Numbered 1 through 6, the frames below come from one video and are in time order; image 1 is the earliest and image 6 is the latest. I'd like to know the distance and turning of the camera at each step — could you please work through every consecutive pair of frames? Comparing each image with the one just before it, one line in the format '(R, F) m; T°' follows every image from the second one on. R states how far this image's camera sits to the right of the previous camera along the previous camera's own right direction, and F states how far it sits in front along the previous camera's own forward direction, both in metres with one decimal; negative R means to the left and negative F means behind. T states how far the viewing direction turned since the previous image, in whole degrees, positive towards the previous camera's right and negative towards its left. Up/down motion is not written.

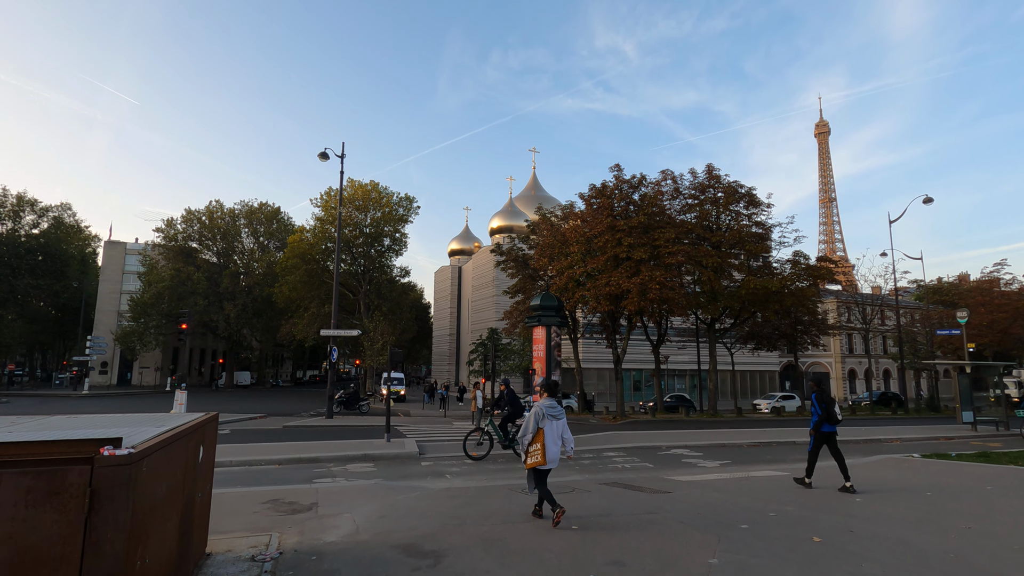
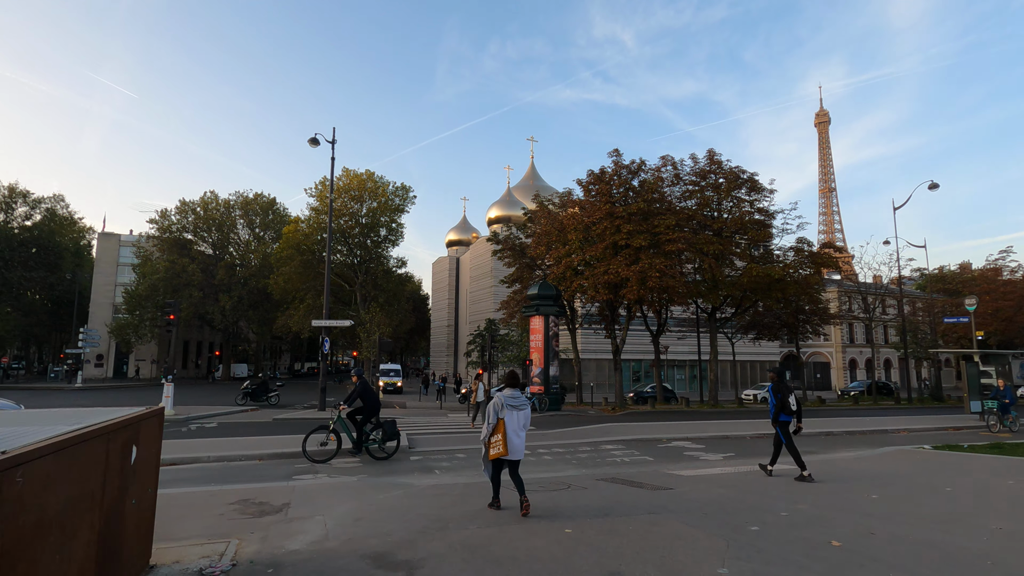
(+0.1, +0.6) m; 0°
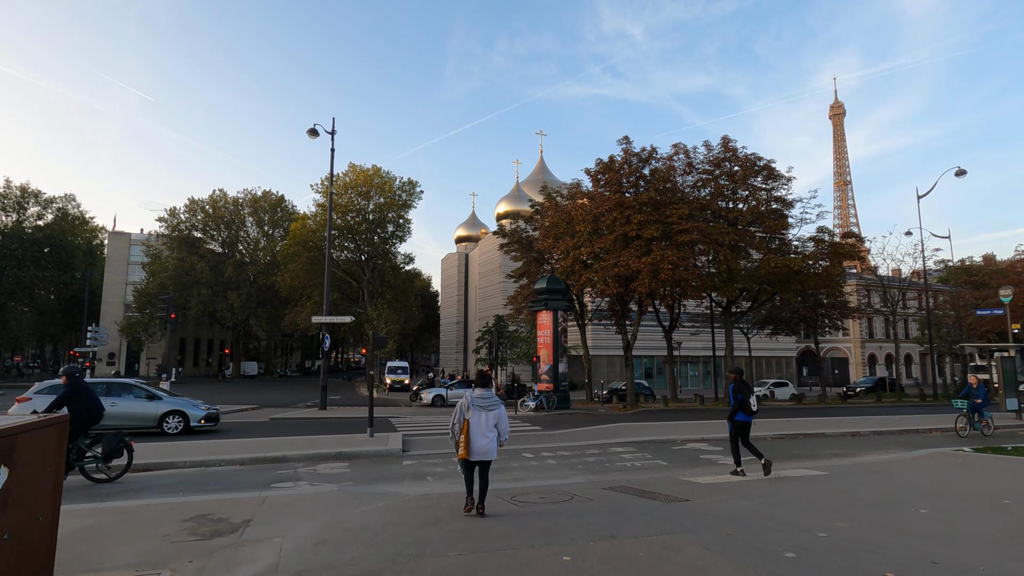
(+0.2, +0.9) m; -1°
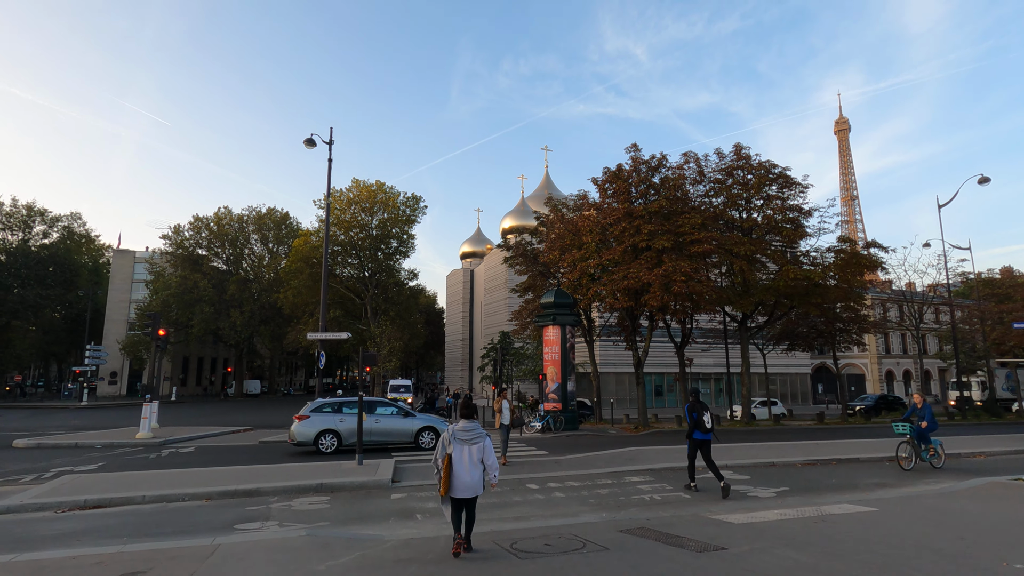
(+0.1, +1.1) m; -1°
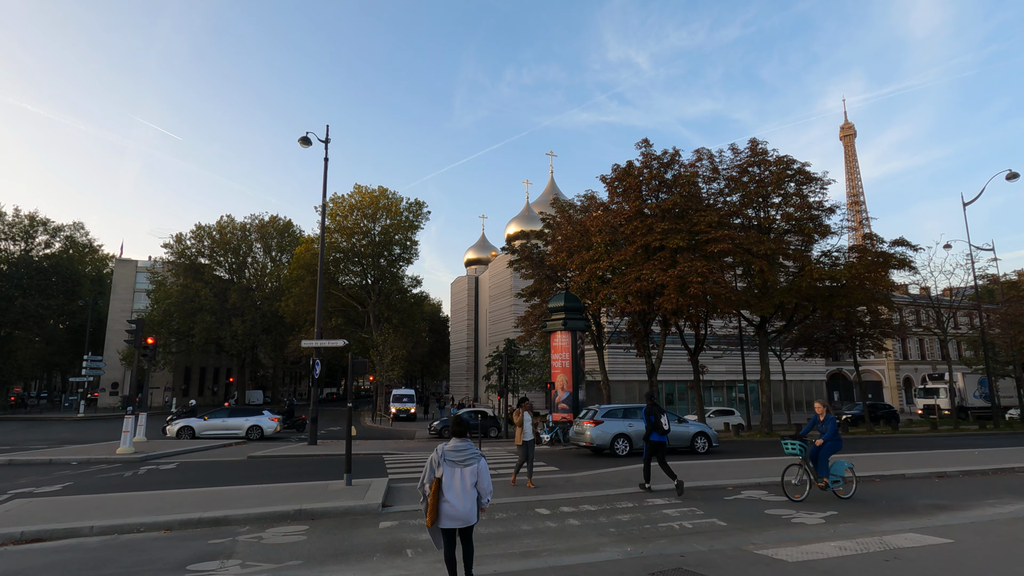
(0.0, +1.2) m; -1°
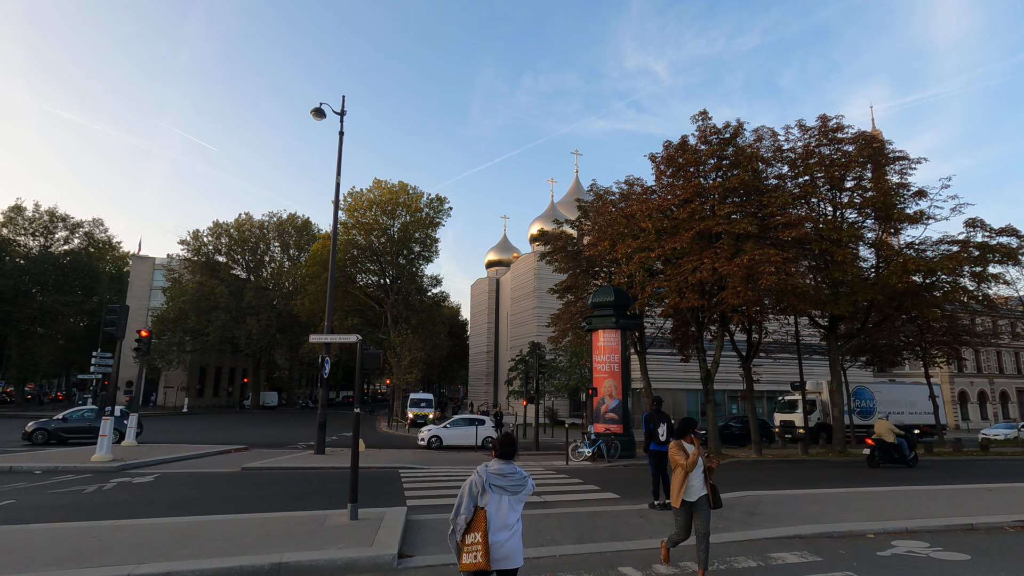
(-0.6, +2.7) m; -2°
